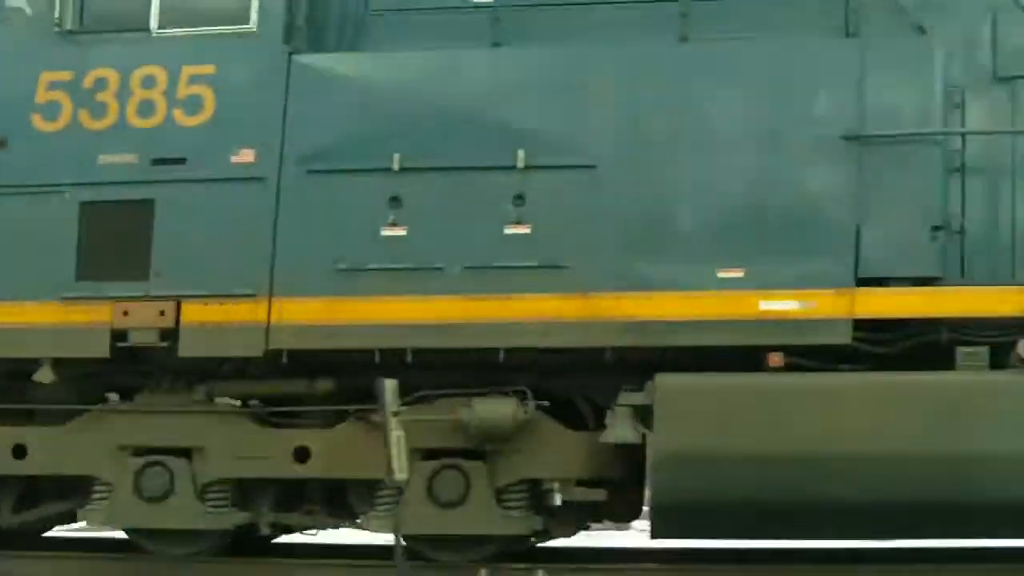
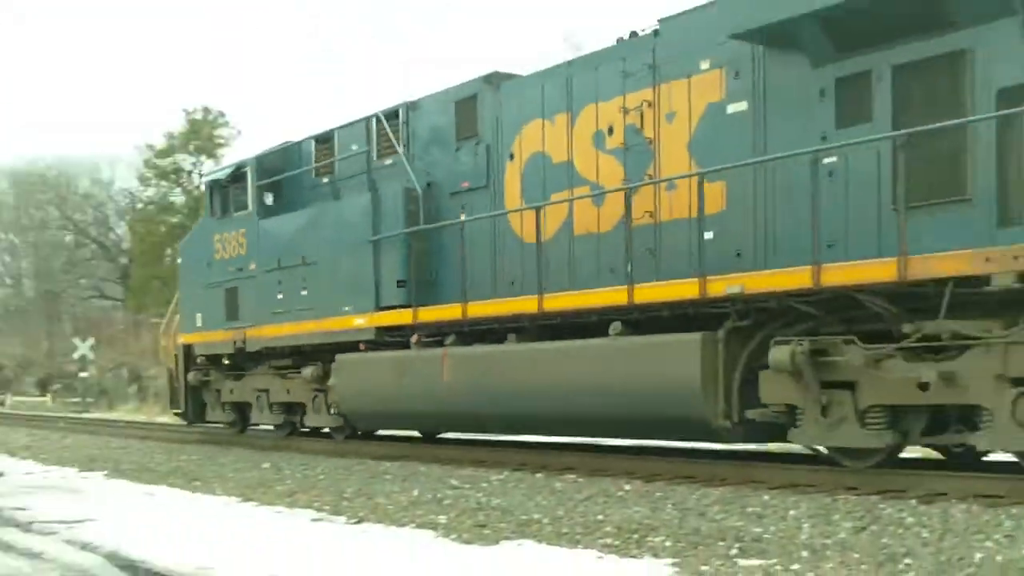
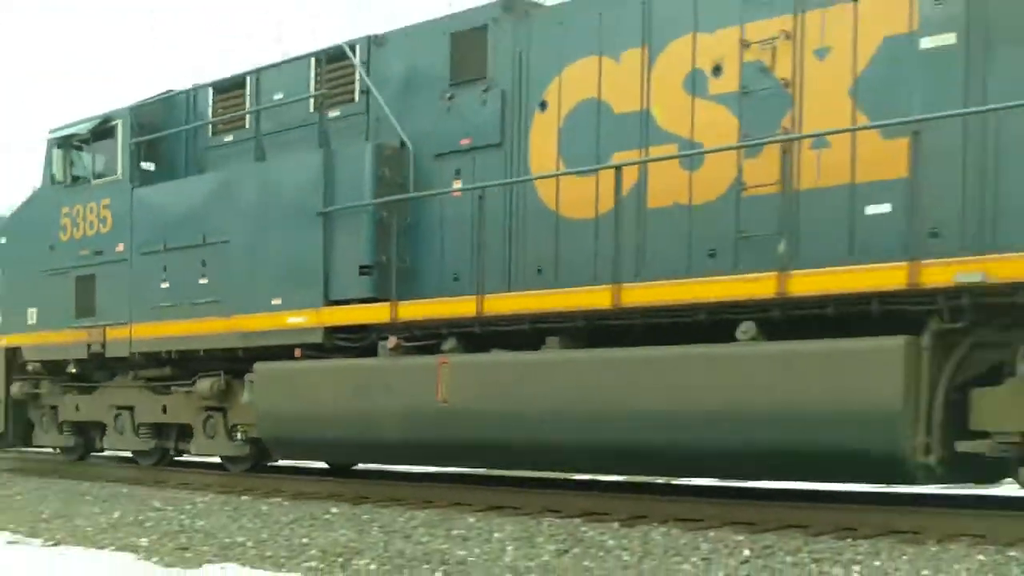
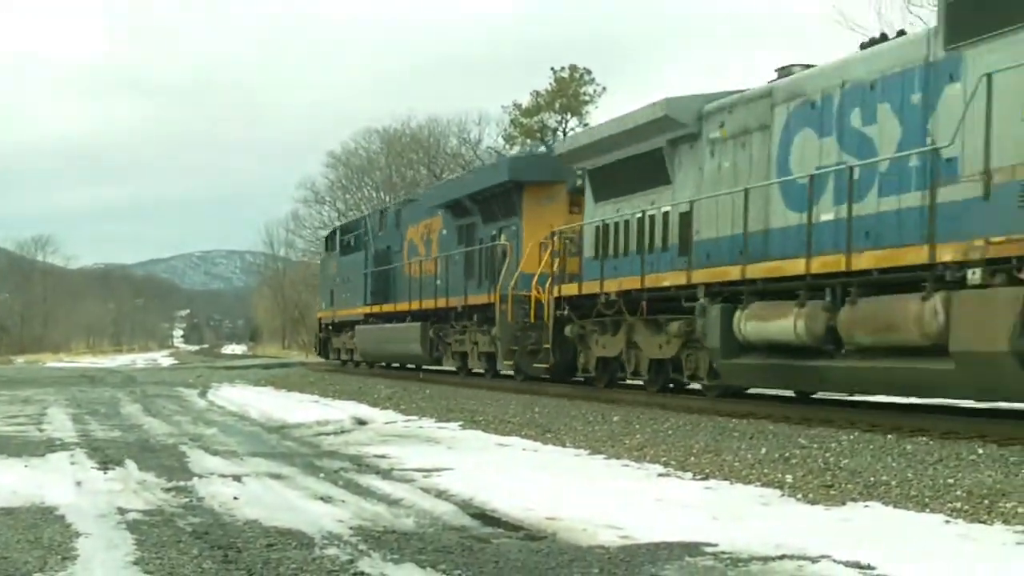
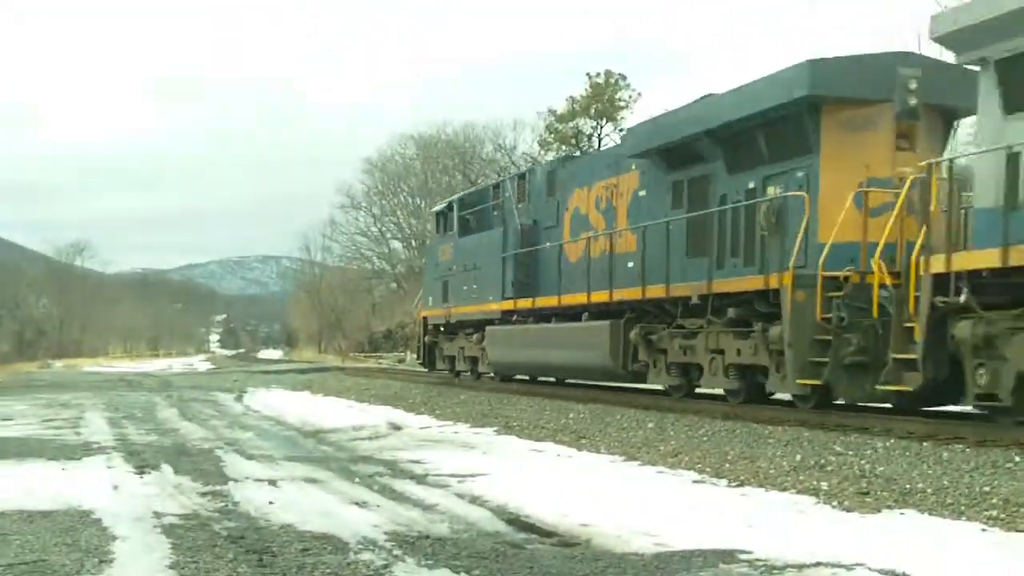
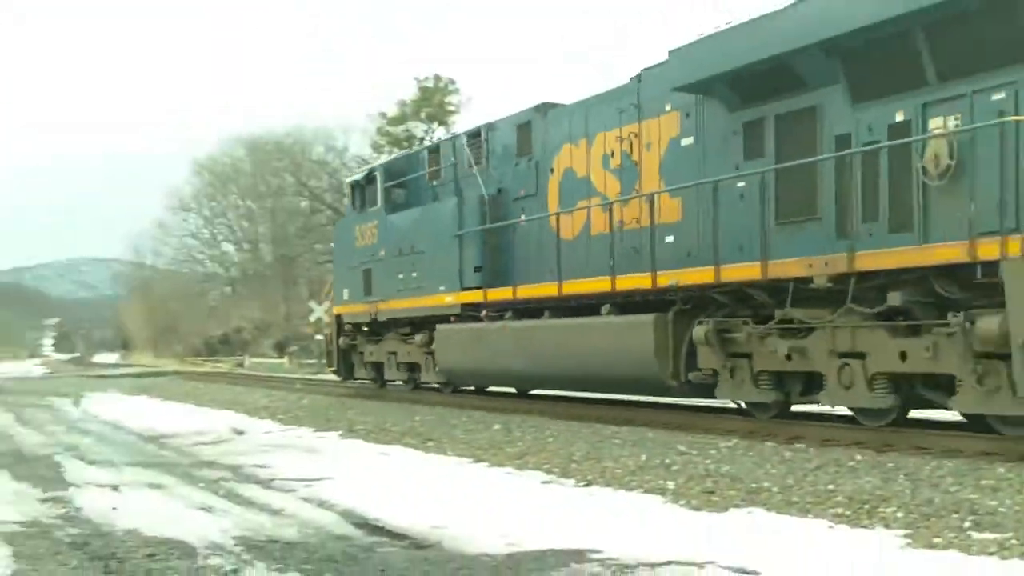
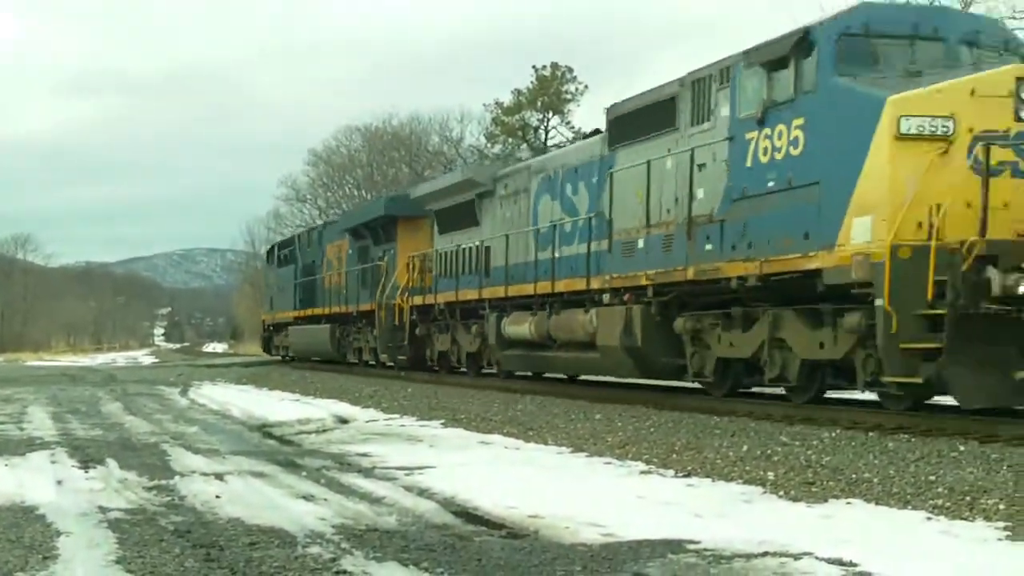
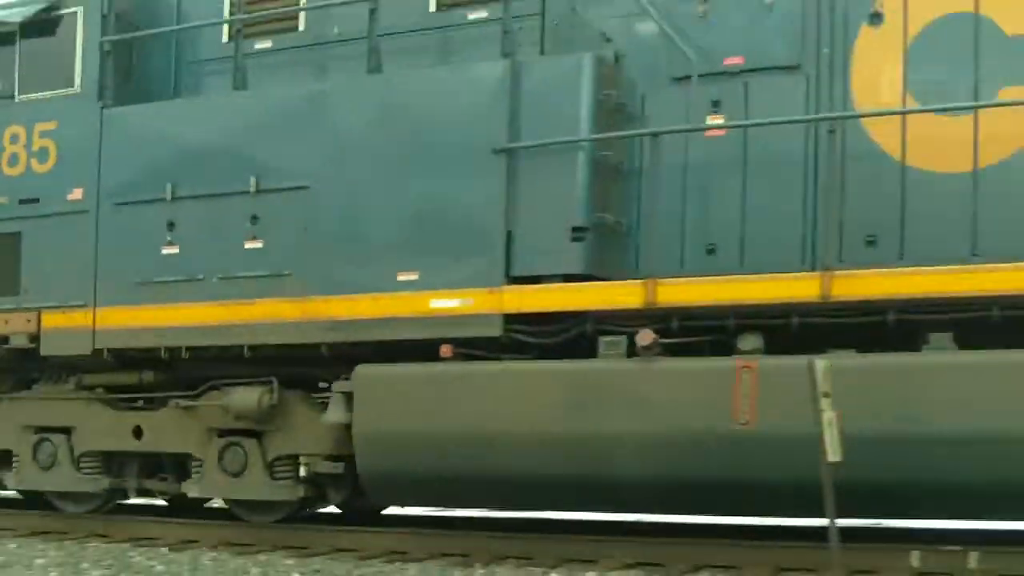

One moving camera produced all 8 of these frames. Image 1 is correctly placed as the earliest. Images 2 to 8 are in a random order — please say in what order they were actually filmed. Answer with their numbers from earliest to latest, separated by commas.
8, 3, 2, 6, 5, 4, 7
